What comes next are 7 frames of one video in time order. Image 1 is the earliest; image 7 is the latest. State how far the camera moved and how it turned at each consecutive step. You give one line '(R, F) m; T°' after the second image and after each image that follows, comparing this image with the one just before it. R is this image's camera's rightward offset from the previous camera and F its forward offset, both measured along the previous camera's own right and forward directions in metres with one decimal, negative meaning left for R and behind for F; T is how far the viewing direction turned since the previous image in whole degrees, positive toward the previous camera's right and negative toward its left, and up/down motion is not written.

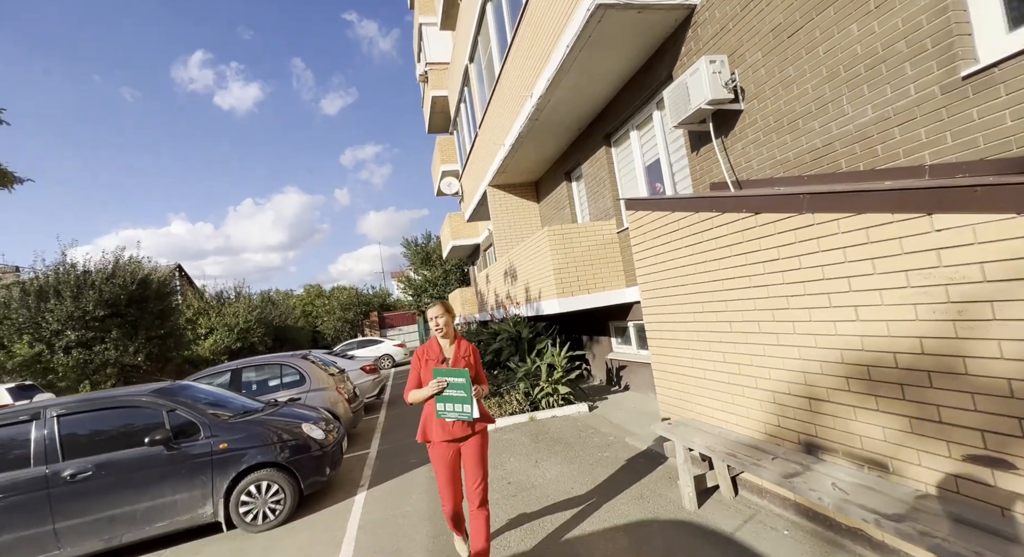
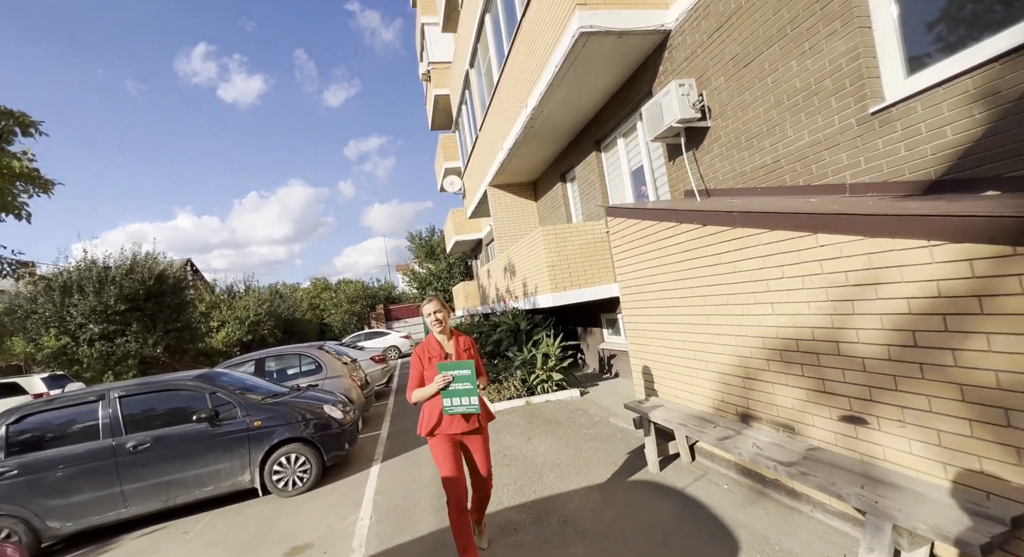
(+0.1, -0.7) m; -1°
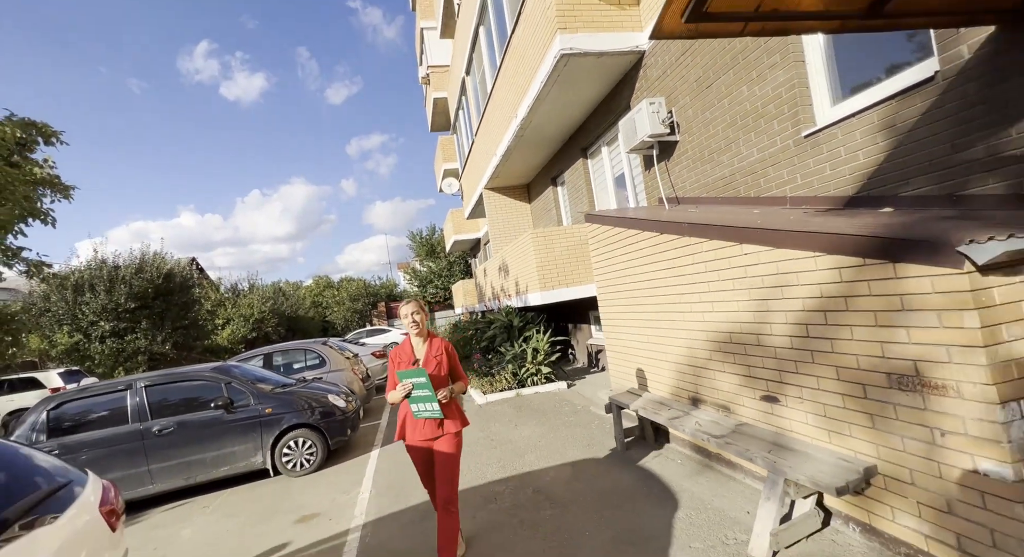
(+0.2, -0.6) m; 0°
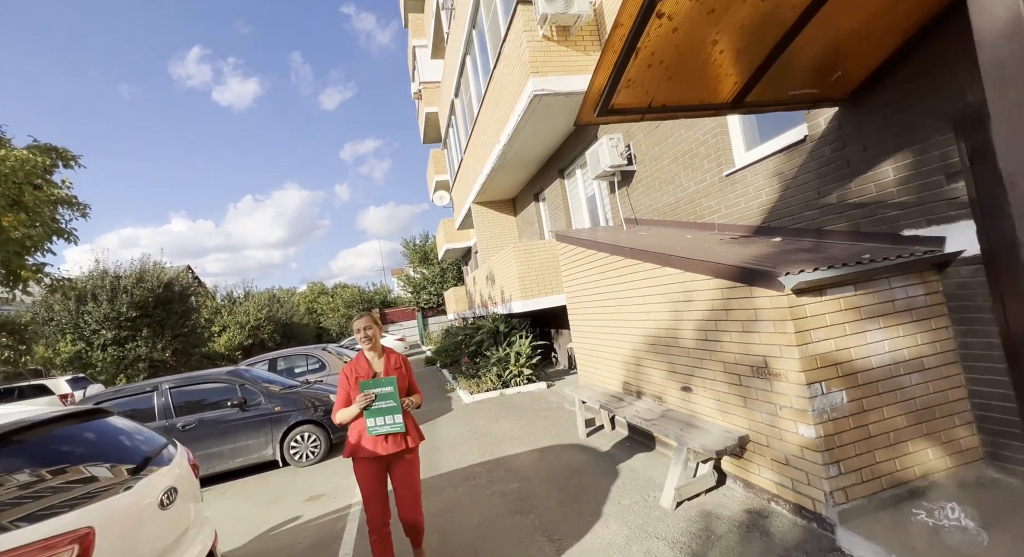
(+0.2, -0.9) m; +1°
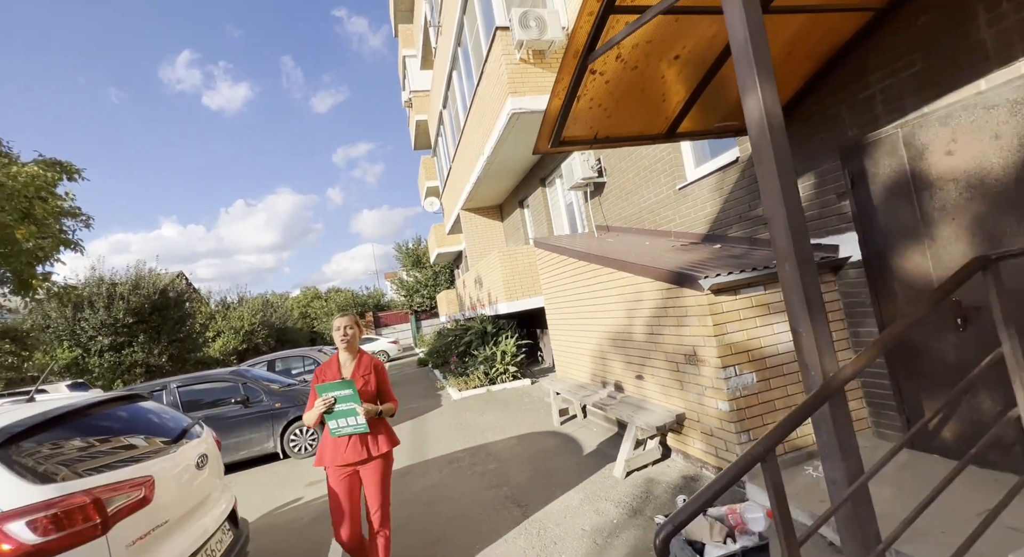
(+0.2, -0.6) m; +1°
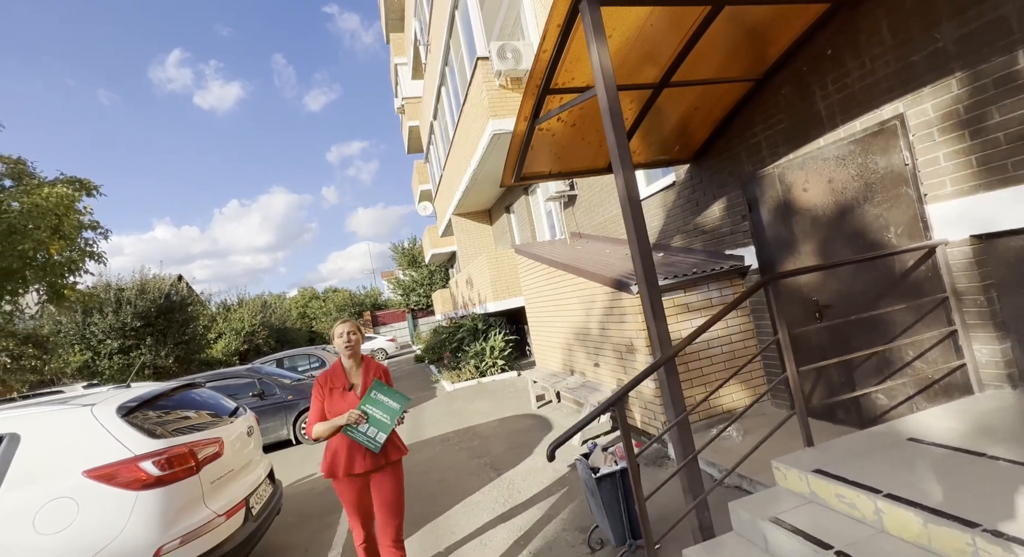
(+0.2, -1.0) m; 0°
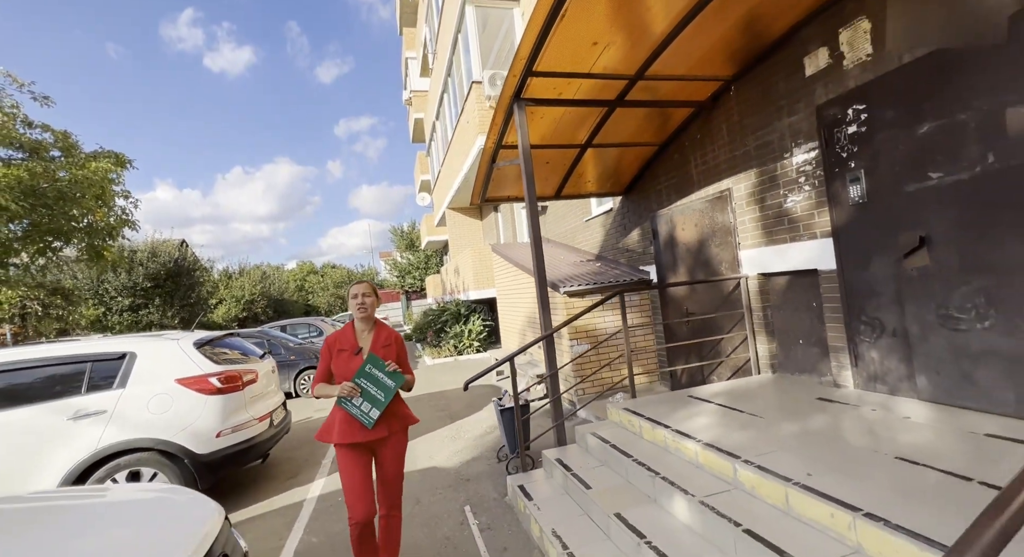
(+0.5, -1.5) m; 0°
